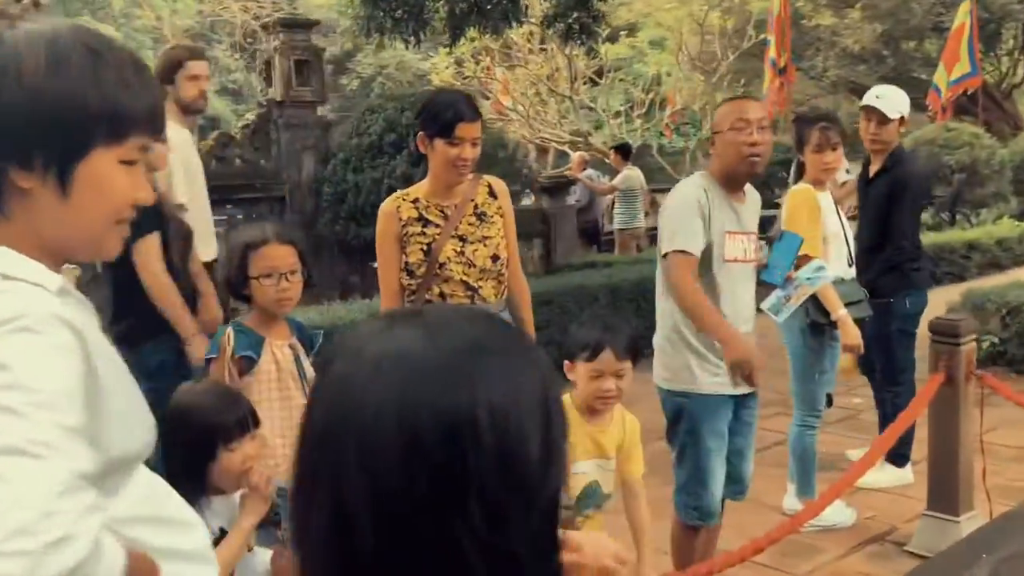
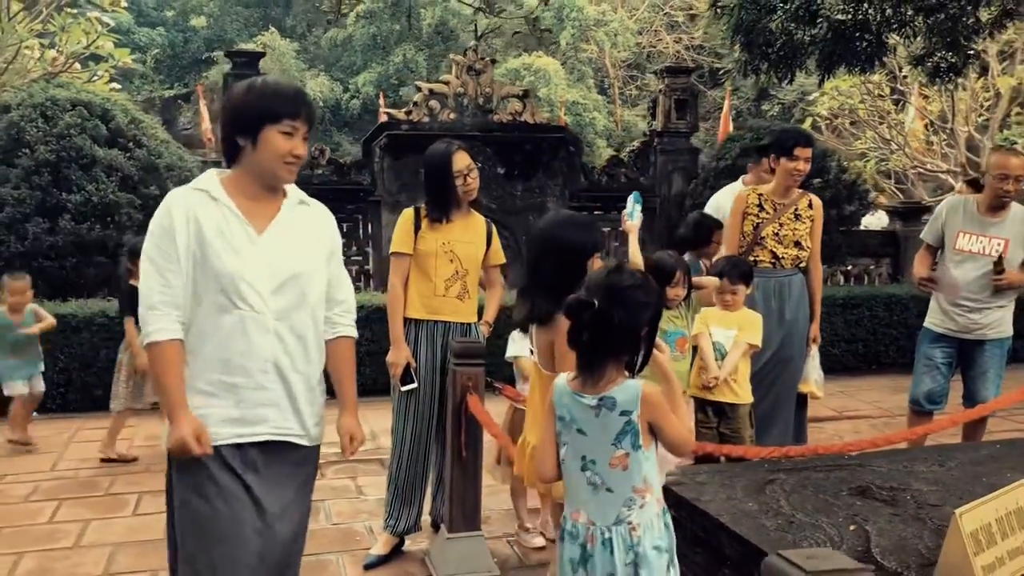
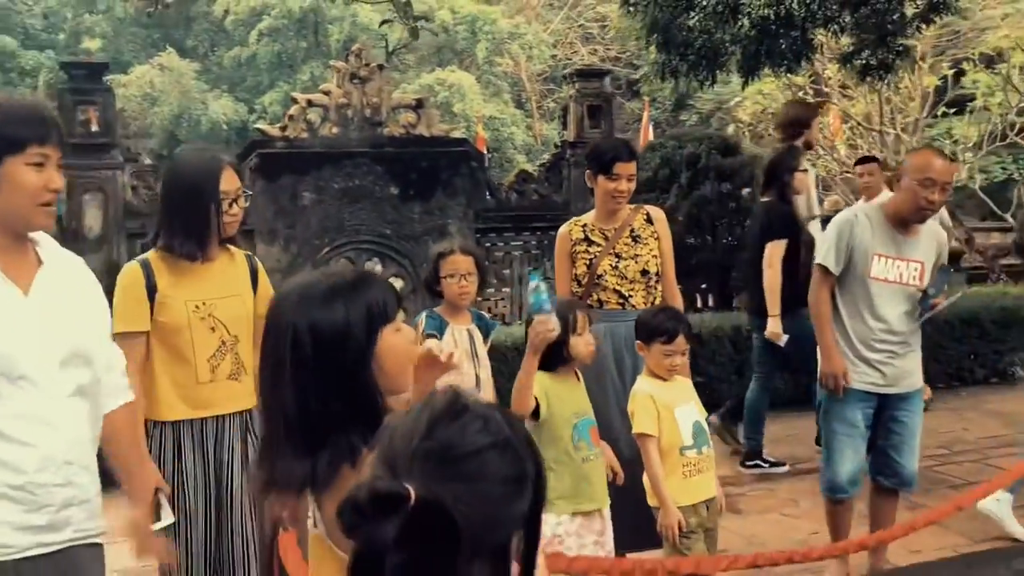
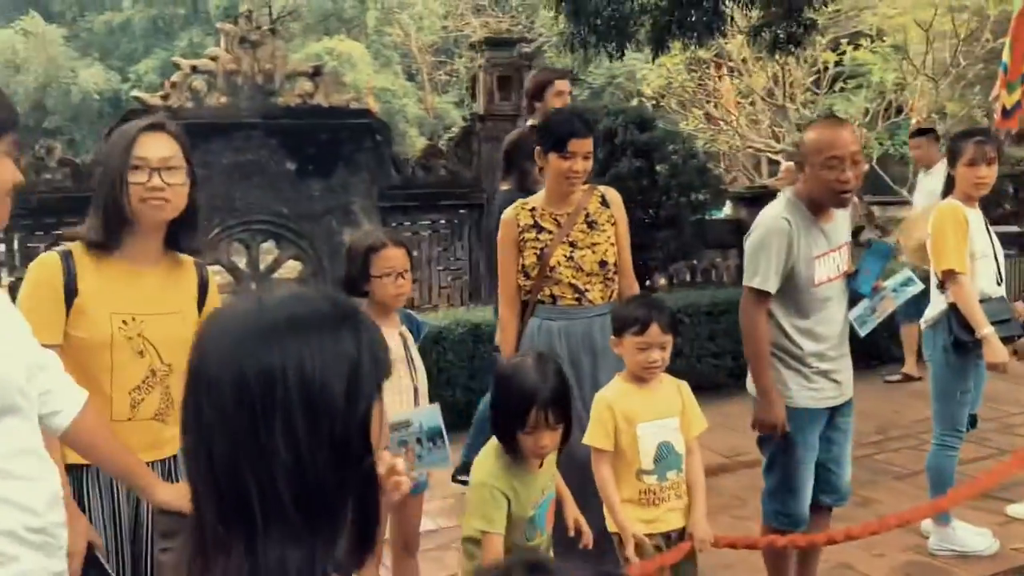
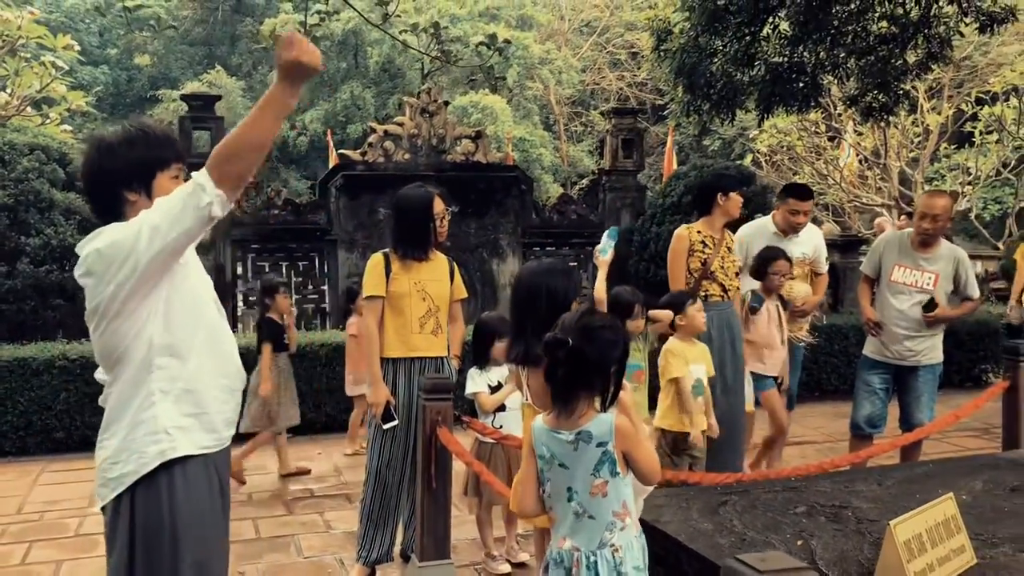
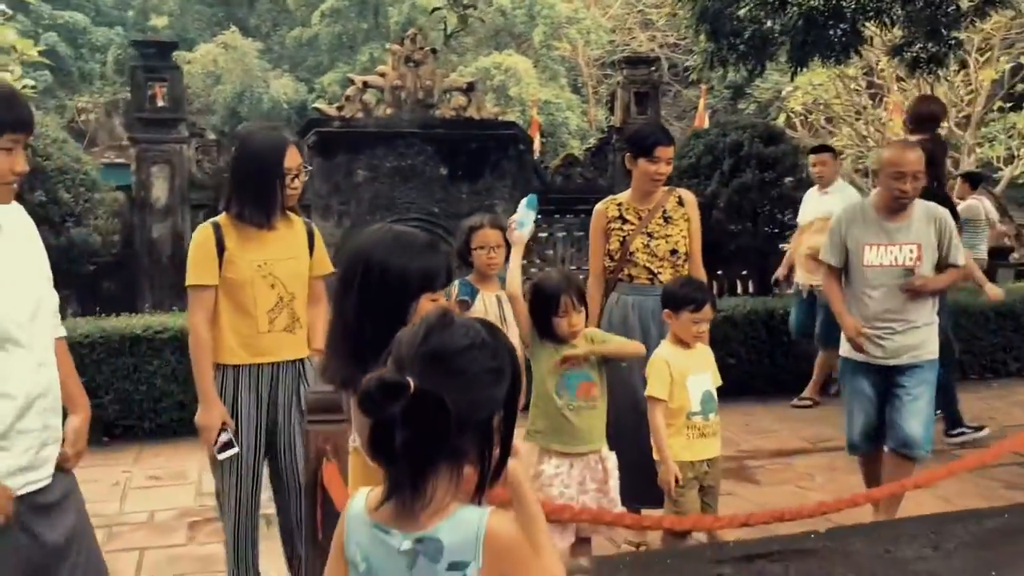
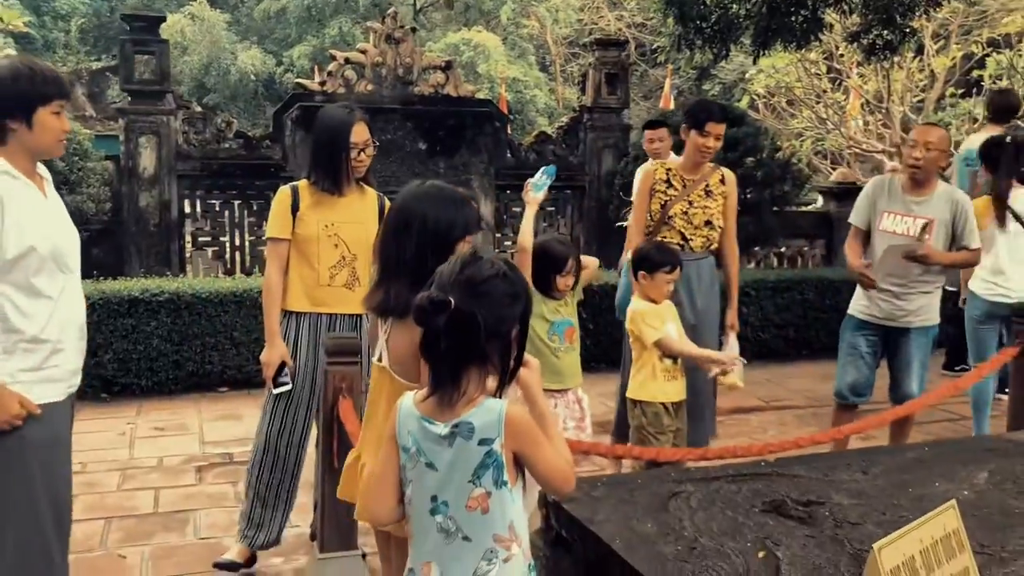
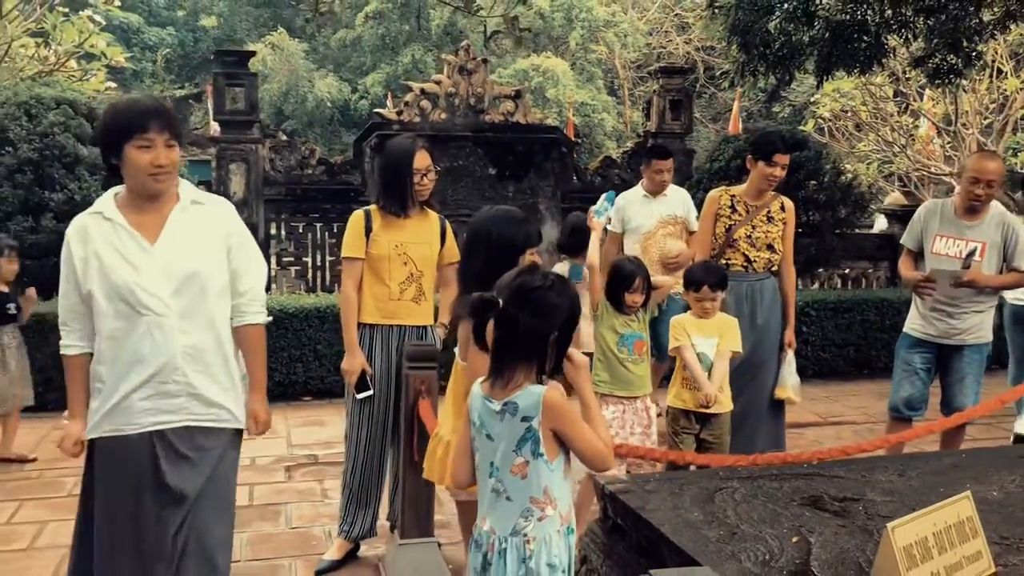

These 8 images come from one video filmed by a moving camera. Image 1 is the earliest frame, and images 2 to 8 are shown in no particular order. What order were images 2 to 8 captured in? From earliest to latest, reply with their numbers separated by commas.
4, 3, 6, 7, 8, 2, 5
